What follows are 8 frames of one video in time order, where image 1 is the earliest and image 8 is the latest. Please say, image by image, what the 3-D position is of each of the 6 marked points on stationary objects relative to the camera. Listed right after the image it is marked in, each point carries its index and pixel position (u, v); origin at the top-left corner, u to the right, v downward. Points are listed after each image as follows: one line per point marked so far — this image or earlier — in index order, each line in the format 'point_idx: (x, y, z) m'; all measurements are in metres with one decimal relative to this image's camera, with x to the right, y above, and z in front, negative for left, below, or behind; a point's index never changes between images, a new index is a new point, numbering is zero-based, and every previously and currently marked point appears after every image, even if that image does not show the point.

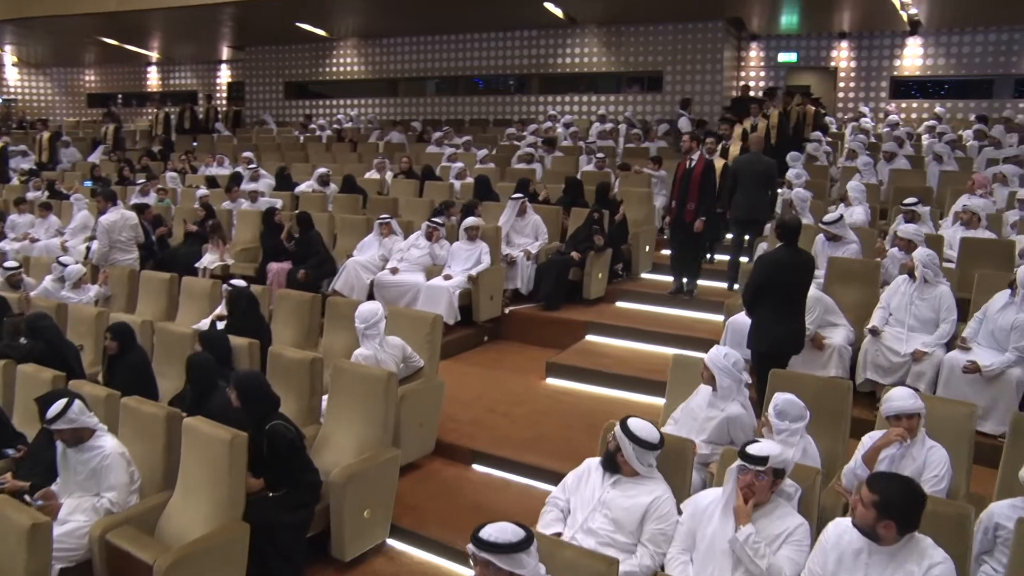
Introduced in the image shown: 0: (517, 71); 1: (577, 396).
0: (+0.2, +3.6, +15.4) m
1: (+0.4, -0.7, +6.3) m
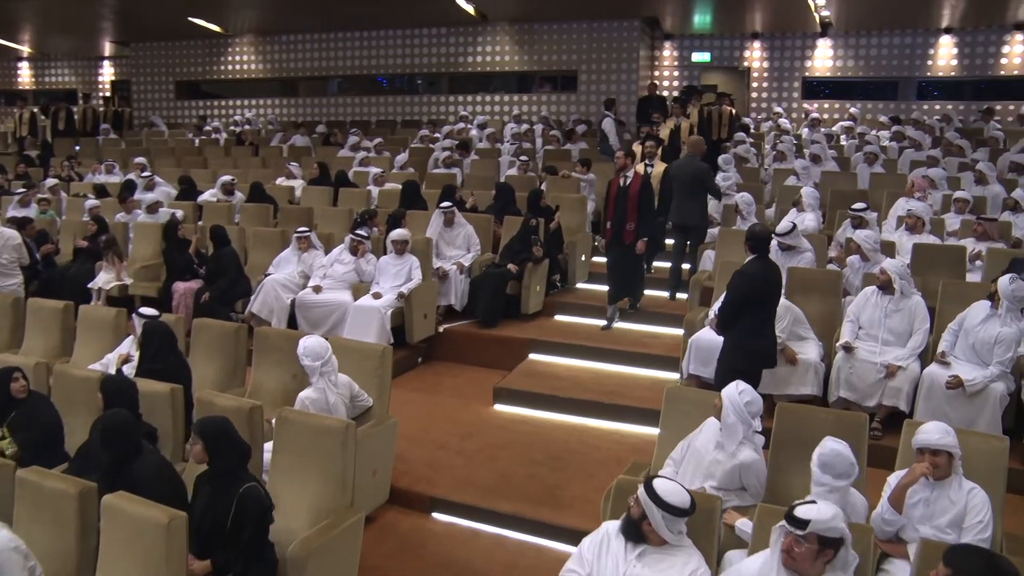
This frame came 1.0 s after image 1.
0: (-1.3, +3.5, +14.8) m
1: (+0.1, -0.8, +5.8) m
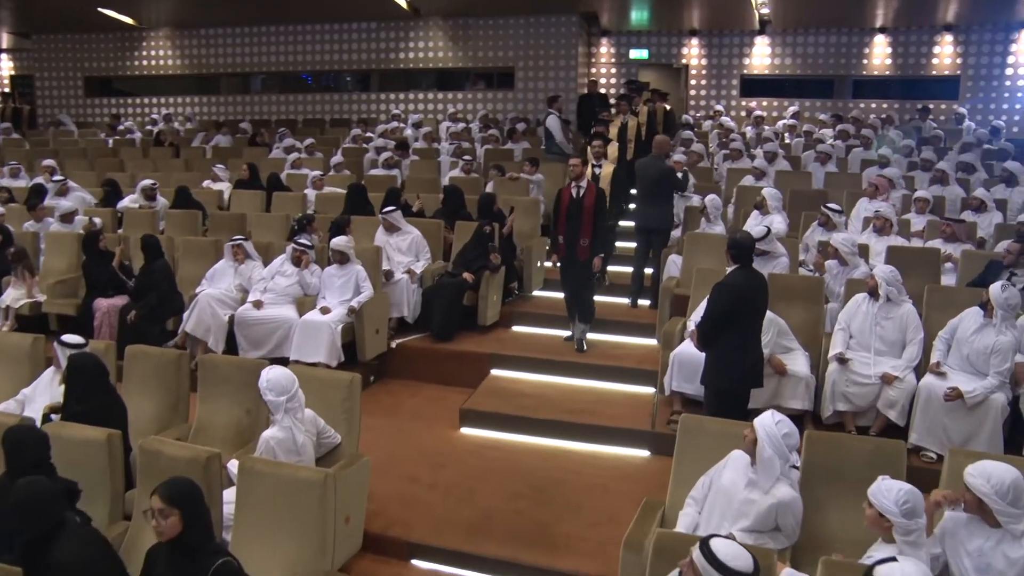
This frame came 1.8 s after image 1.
0: (-2.4, +3.4, +14.2) m
1: (-0.1, -0.9, +5.3) m
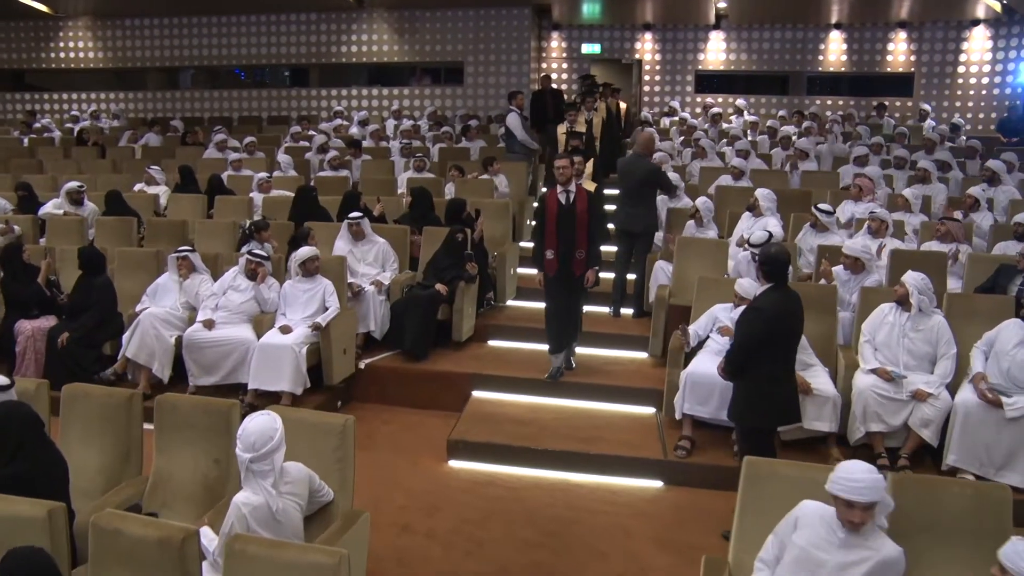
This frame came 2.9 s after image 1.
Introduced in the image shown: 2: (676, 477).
0: (-3.1, +3.3, +13.3) m
1: (-0.1, -1.0, +4.7) m
2: (+0.8, -1.0, +4.8) m
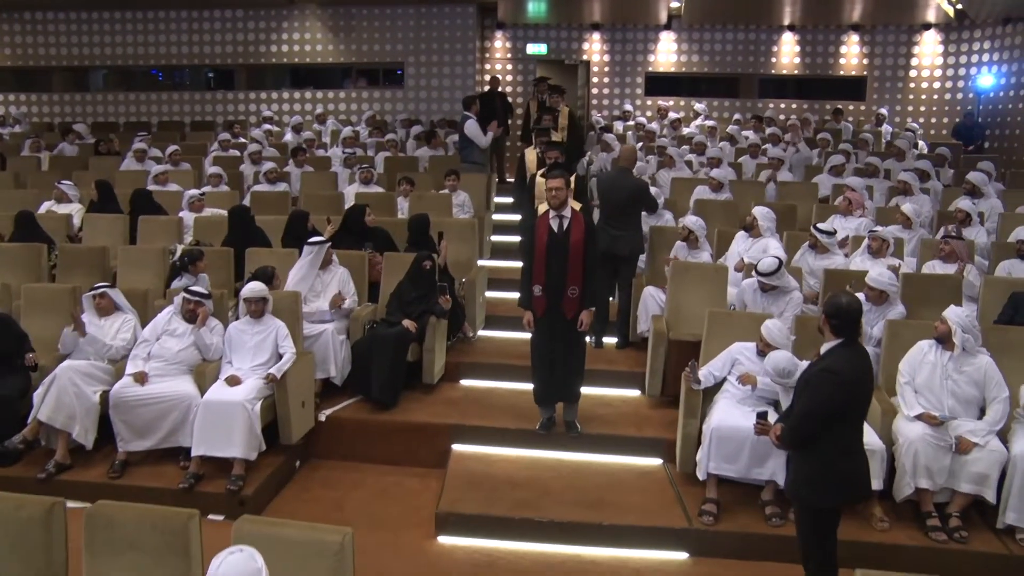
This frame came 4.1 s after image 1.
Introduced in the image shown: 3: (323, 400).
0: (-3.9, +3.0, +12.3) m
1: (0.0, -1.2, +4.0) m
2: (+0.8, -1.2, +4.1) m
3: (-1.1, -0.6, +5.4) m
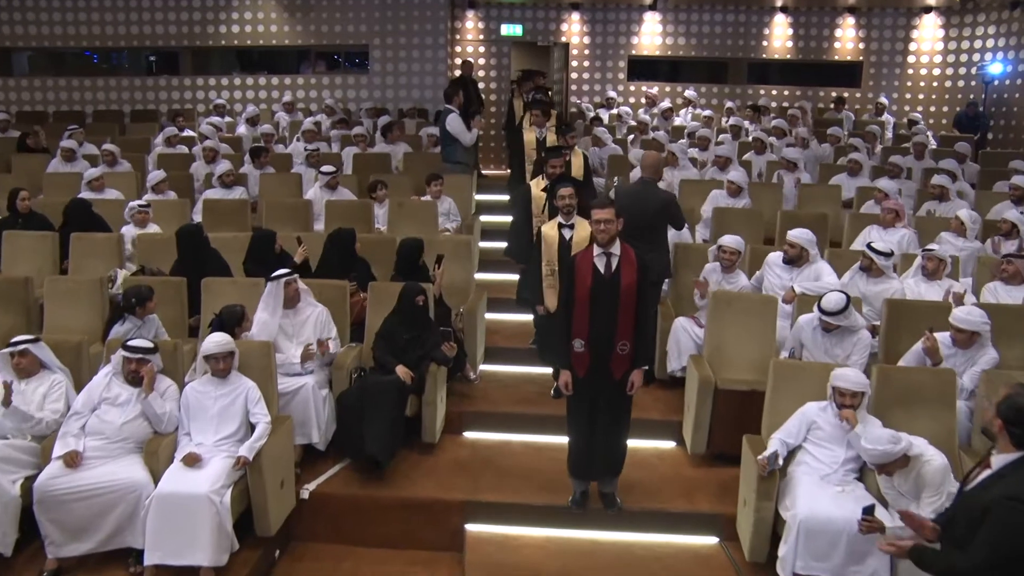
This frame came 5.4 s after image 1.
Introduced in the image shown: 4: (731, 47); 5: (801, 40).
0: (-4.2, +3.0, +11.1) m
1: (+0.1, -1.4, +3.1) m
2: (+1.0, -1.4, +3.3) m
3: (-1.0, -0.9, +4.4) m
4: (+2.7, +3.1, +11.8) m
5: (+3.6, +3.1, +11.7) m
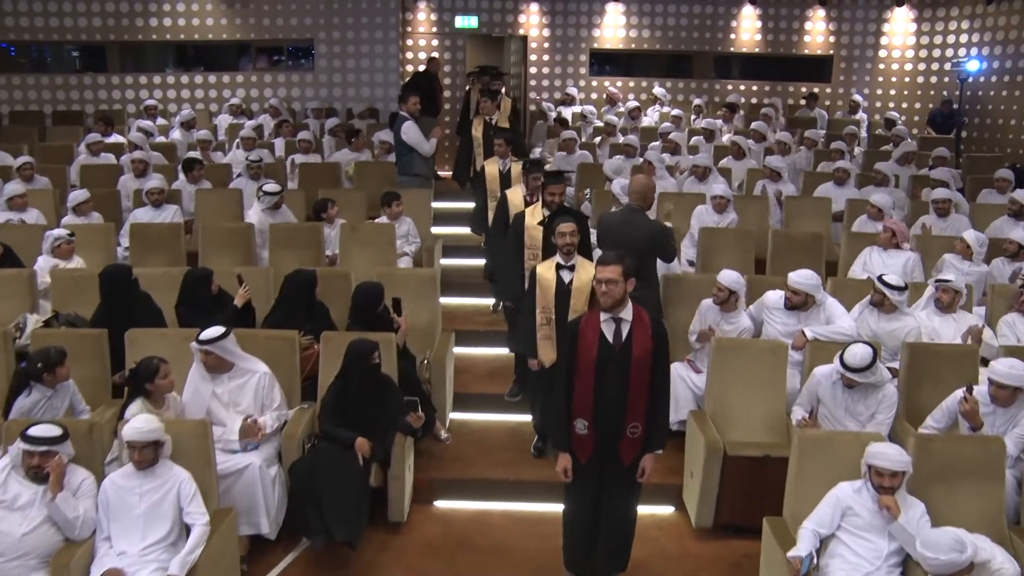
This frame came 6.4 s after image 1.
0: (-4.7, +2.8, +10.2) m
1: (+0.1, -1.7, +2.6) m
2: (+1.0, -1.6, +2.8) m
3: (-1.1, -1.1, +3.8) m
4: (+2.2, +3.0, +11.2) m
5: (+3.1, +3.1, +11.2) m
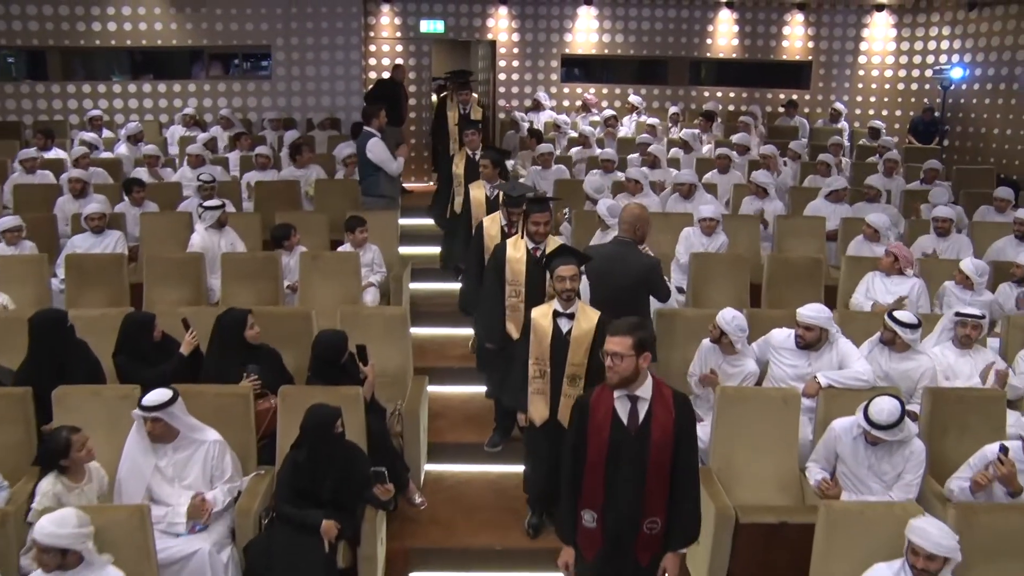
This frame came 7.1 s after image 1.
0: (-5.1, +2.6, +9.6) m
1: (+0.1, -1.9, +2.1) m
2: (+1.0, -1.8, +2.4) m
3: (-1.1, -1.3, +3.3) m
4: (+1.8, +2.8, +10.9) m
5: (+2.7, +2.9, +10.9) m
